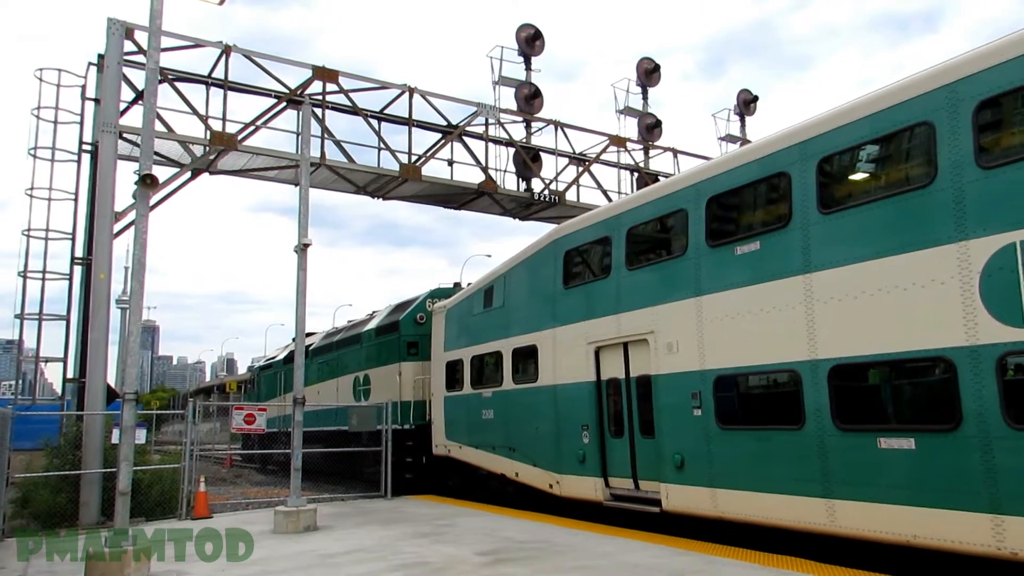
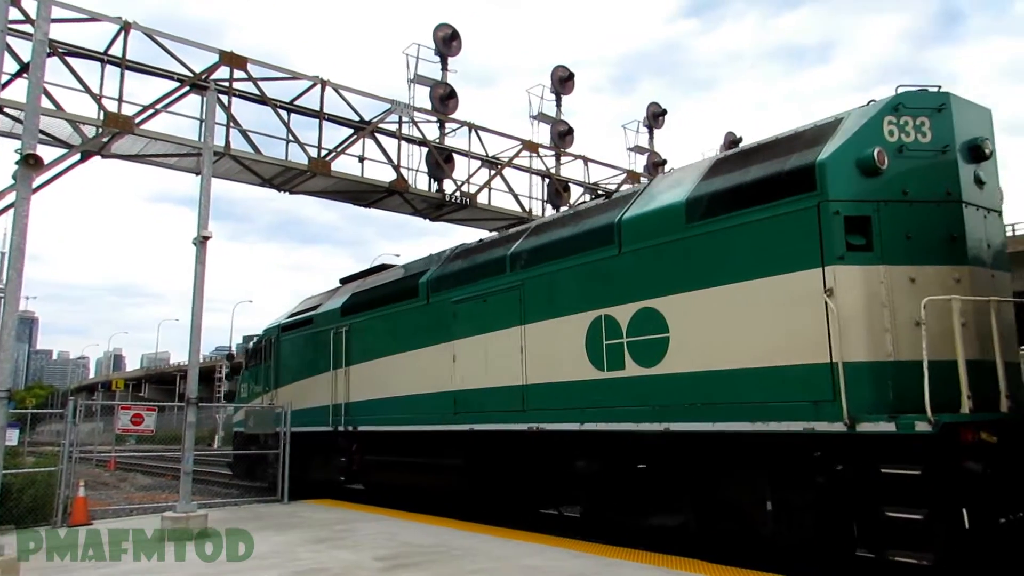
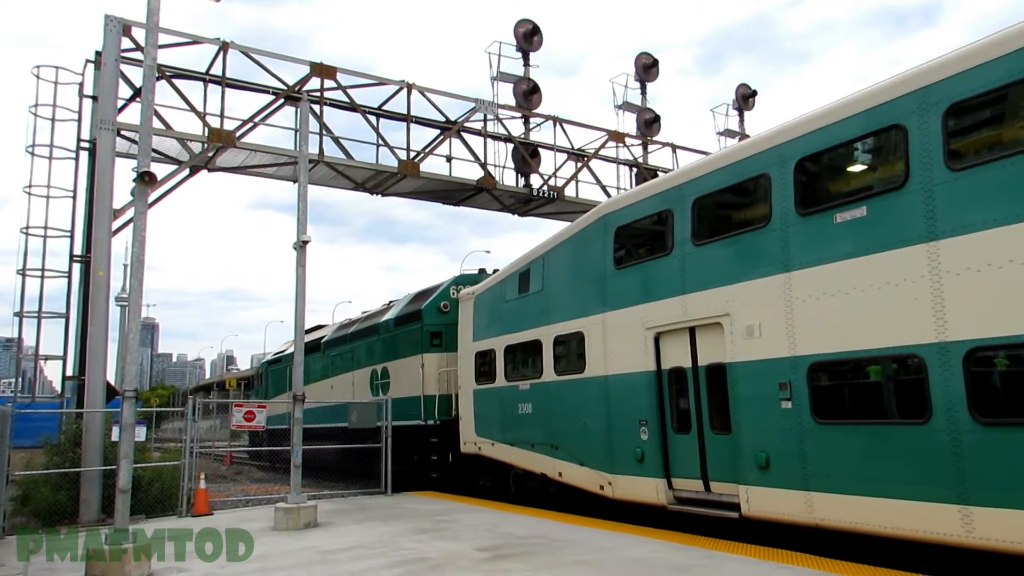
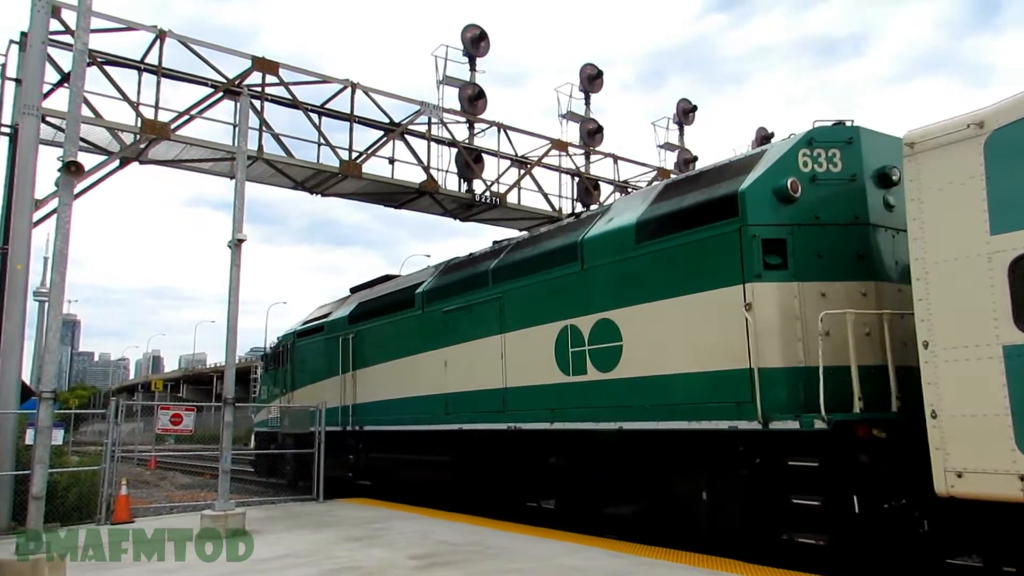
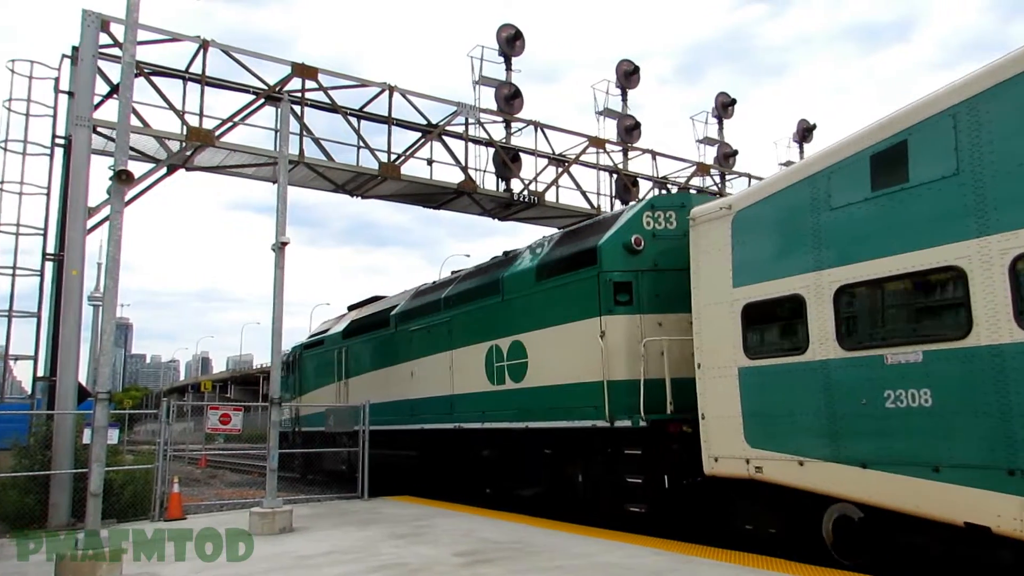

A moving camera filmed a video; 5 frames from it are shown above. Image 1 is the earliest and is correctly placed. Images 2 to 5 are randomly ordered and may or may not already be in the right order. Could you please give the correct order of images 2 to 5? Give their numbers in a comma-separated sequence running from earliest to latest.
3, 5, 4, 2
